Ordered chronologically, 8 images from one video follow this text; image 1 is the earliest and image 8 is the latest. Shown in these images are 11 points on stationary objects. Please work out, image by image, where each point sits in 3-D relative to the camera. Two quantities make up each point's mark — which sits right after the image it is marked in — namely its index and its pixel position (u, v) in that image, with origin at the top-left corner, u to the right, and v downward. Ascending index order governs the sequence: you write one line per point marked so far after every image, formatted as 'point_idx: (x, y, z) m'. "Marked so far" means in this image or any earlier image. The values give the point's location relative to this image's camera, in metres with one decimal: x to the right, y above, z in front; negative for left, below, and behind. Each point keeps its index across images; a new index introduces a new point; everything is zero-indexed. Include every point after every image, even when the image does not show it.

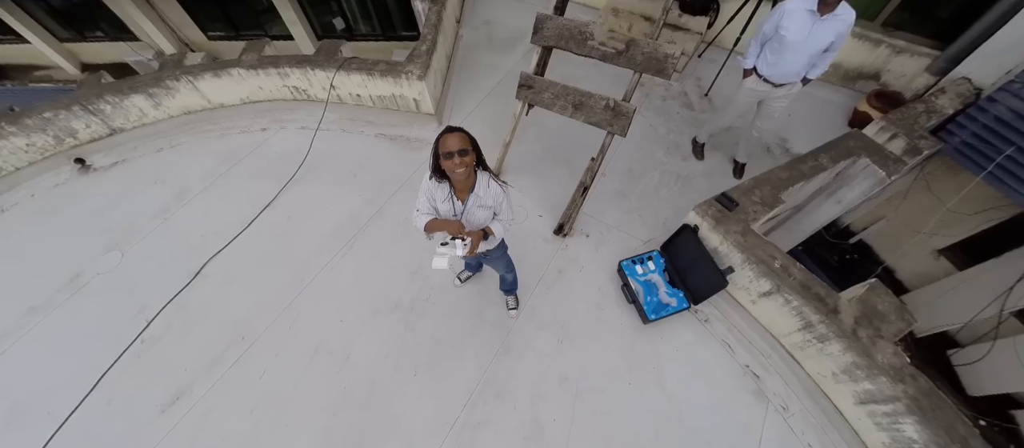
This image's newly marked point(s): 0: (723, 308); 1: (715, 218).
0: (+1.5, -0.6, +2.5) m
1: (+1.3, 0.0, +2.3) m
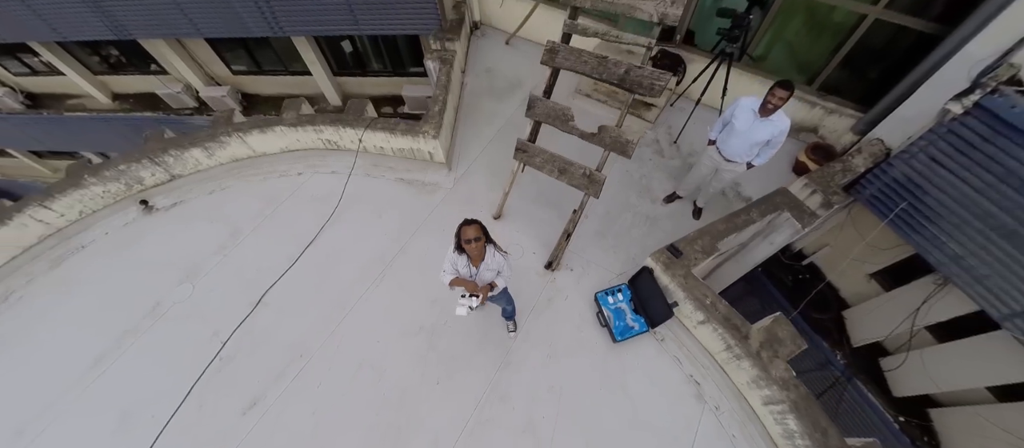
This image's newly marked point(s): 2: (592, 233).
0: (+1.5, -1.0, +3.2) m
1: (+1.3, -0.3, +3.0) m
2: (+0.9, -0.1, +3.7) m
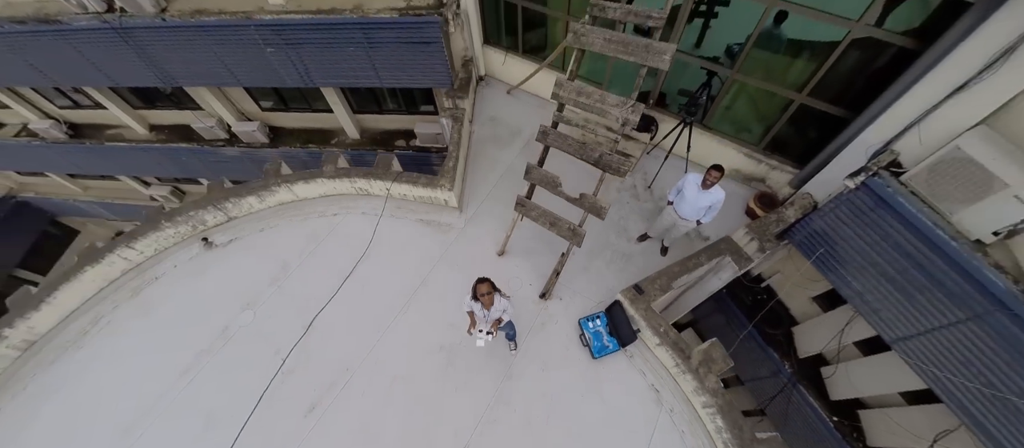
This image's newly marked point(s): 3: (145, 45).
0: (+1.5, -1.4, +4.0) m
1: (+1.4, -0.8, +3.8) m
2: (+0.9, -0.6, +4.6) m
3: (-6.6, +3.2, +6.0) m
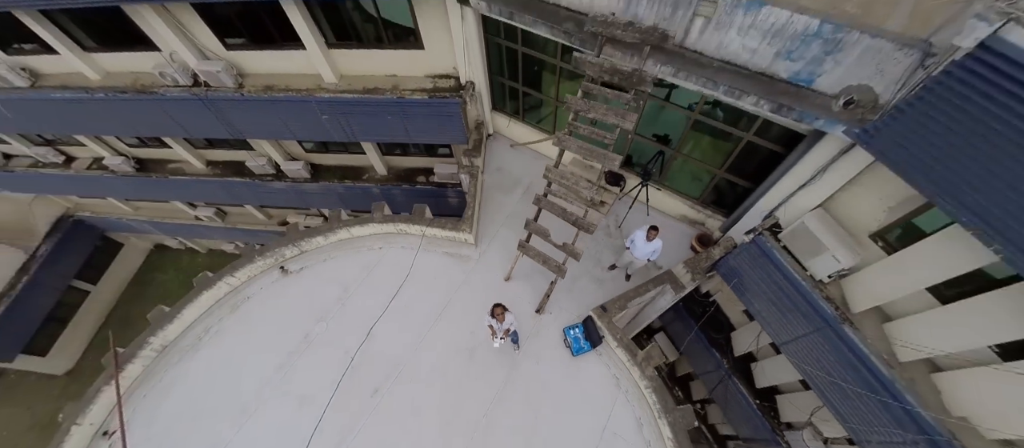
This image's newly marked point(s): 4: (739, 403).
0: (+1.6, -2.1, +5.6) m
1: (+1.4, -1.5, +5.4) m
2: (+0.9, -1.2, +6.1) m
3: (-6.6, +2.6, +7.6) m
4: (+4.5, -3.5, +6.7) m
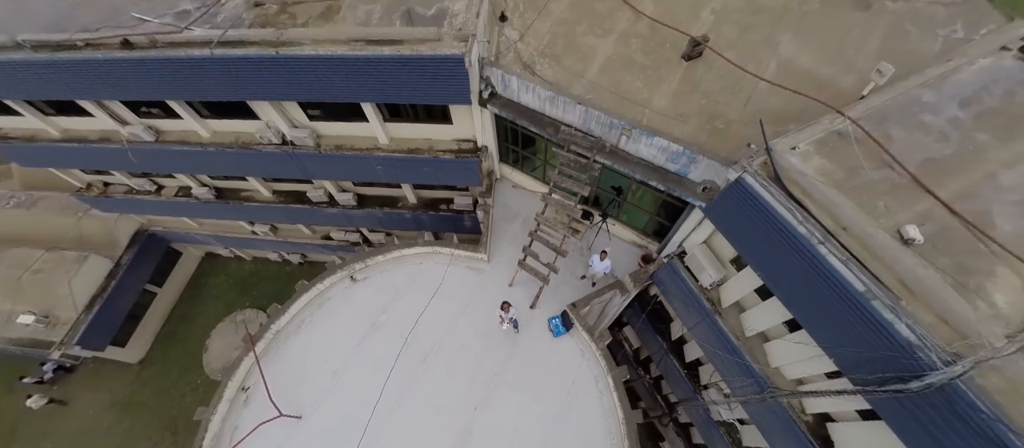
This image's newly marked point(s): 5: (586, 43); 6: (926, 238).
0: (+1.6, -2.7, +8.3) m
1: (+1.5, -2.1, +8.1) m
2: (+1.0, -1.8, +8.9) m
3: (-6.5, +2.0, +10.3) m
4: (+4.6, -4.2, +9.5) m
5: (+1.8, +4.5, +8.3) m
6: (+5.8, -0.2, +4.7) m
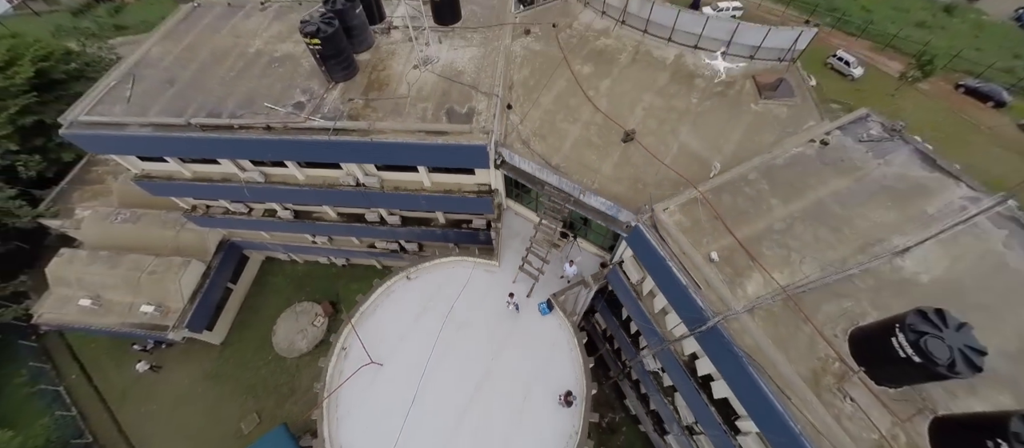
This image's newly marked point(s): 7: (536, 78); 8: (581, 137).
0: (+1.7, -3.4, +12.9) m
1: (+1.6, -2.8, +12.7) m
2: (+1.1, -2.6, +13.5) m
3: (-6.4, +1.2, +14.9) m
4: (+4.7, -4.9, +14.1) m
5: (+2.0, +3.7, +12.9) m
6: (+5.9, -0.9, +9.3) m
7: (+1.0, +6.2, +14.2) m
8: (+2.6, +3.3, +12.5) m
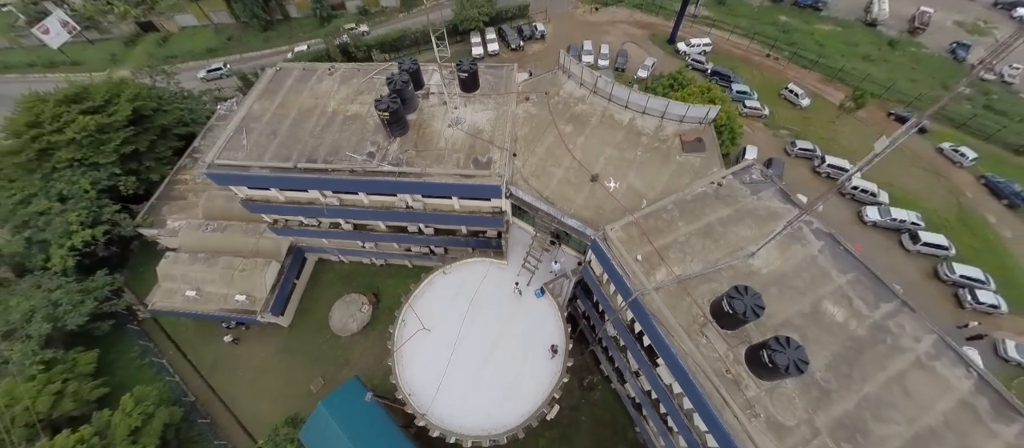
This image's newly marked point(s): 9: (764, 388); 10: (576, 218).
0: (+2.0, -4.1, +19.1) m
1: (+1.9, -3.5, +18.9) m
2: (+1.4, -3.3, +19.6) m
3: (-6.1, +0.5, +21.1) m
4: (+5.0, -5.6, +20.2) m
5: (+2.2, +3.0, +19.0) m
6: (+6.2, -1.6, +15.4) m
7: (+1.3, +5.5, +20.4) m
8: (+2.8, +2.6, +18.7) m
9: (+9.8, -6.3, +12.9) m
10: (+3.4, +0.3, +17.4) m
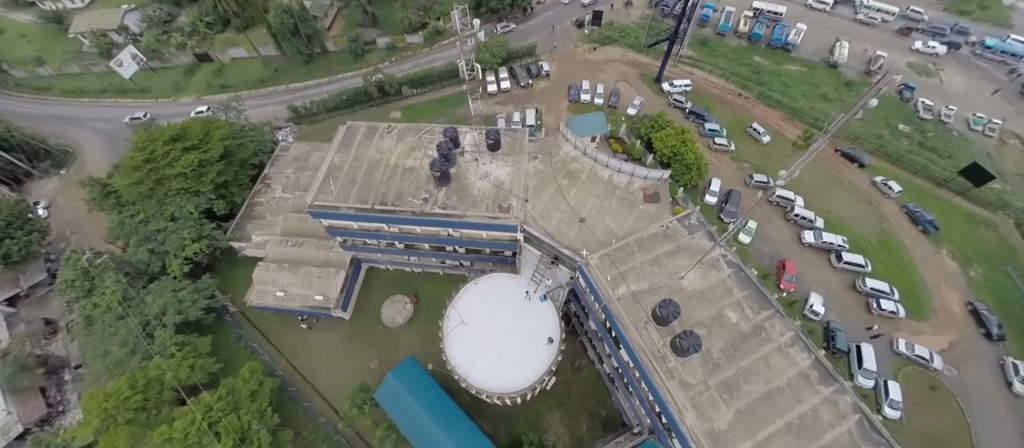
0: (+3.0, -6.4, +27.4) m
1: (+2.8, -5.8, +27.1) m
2: (+2.4, -5.5, +27.9) m
3: (-5.1, -1.6, +29.4) m
4: (+5.9, -7.9, +28.5) m
5: (+3.3, +0.8, +27.2) m
6: (+7.2, -3.9, +23.7) m
7: (+2.4, +3.3, +28.6) m
8: (+3.9, +0.3, +26.9) m
9: (+10.7, -8.7, +21.1) m
10: (+4.4, -1.9, +25.6) m
